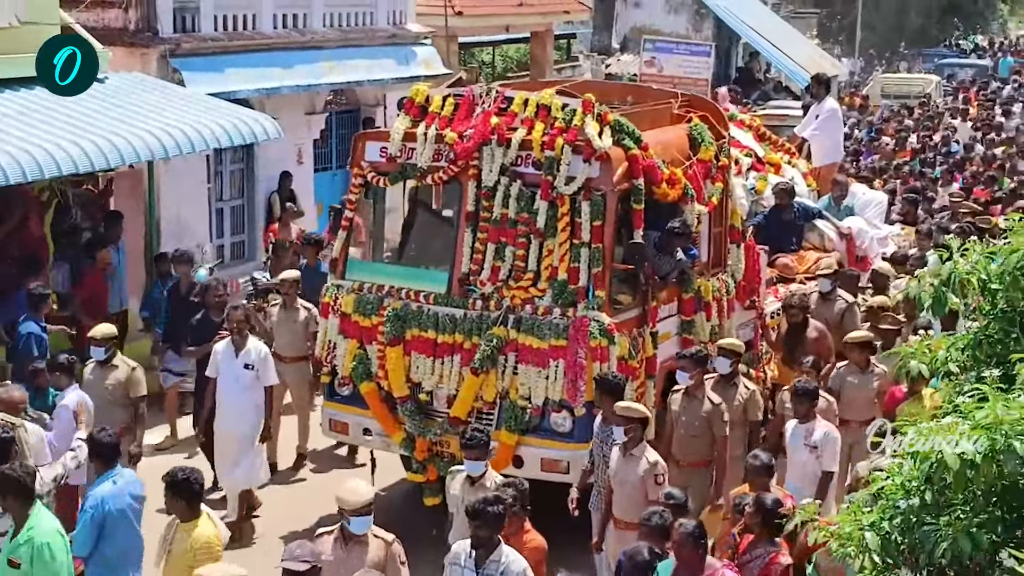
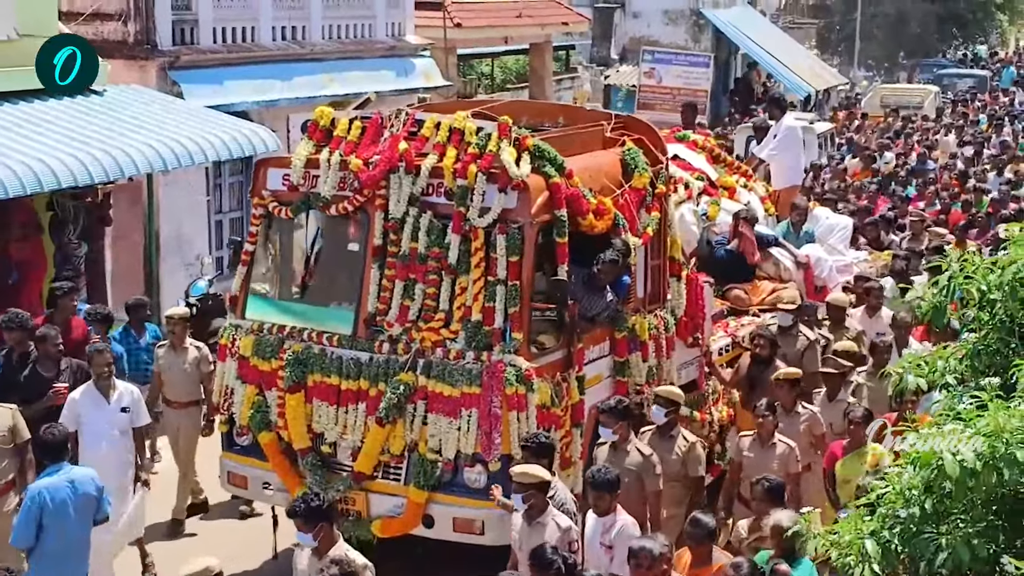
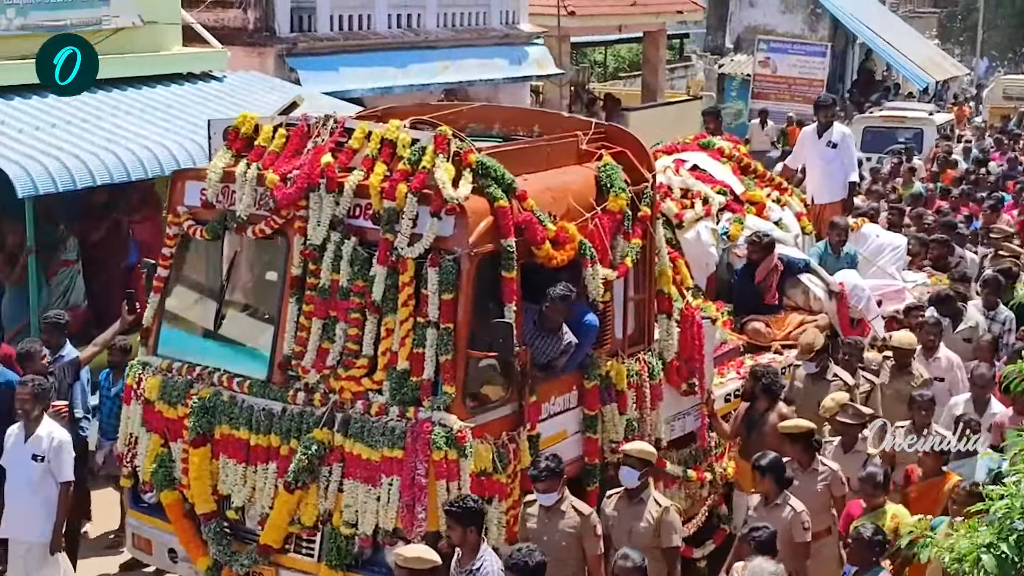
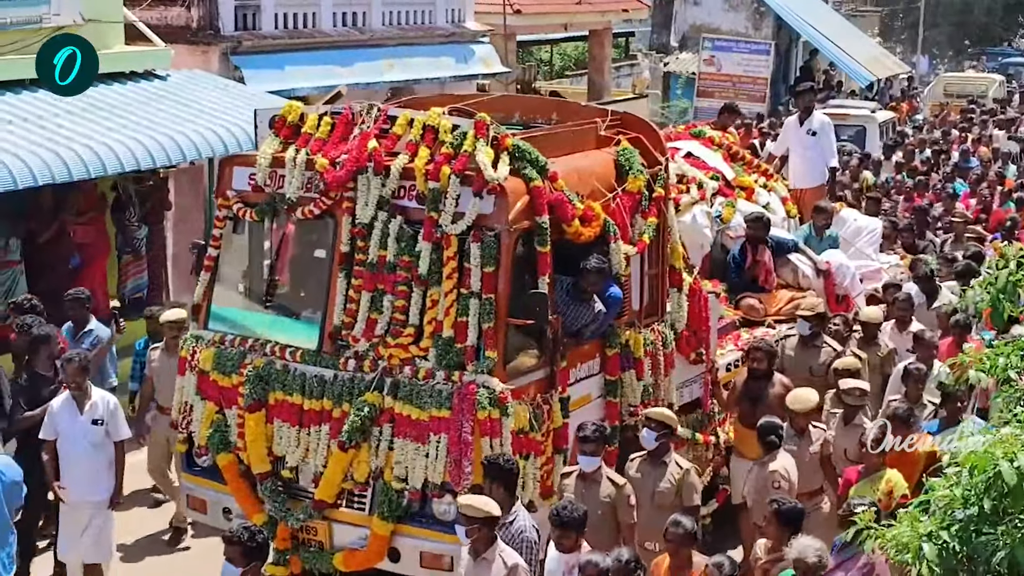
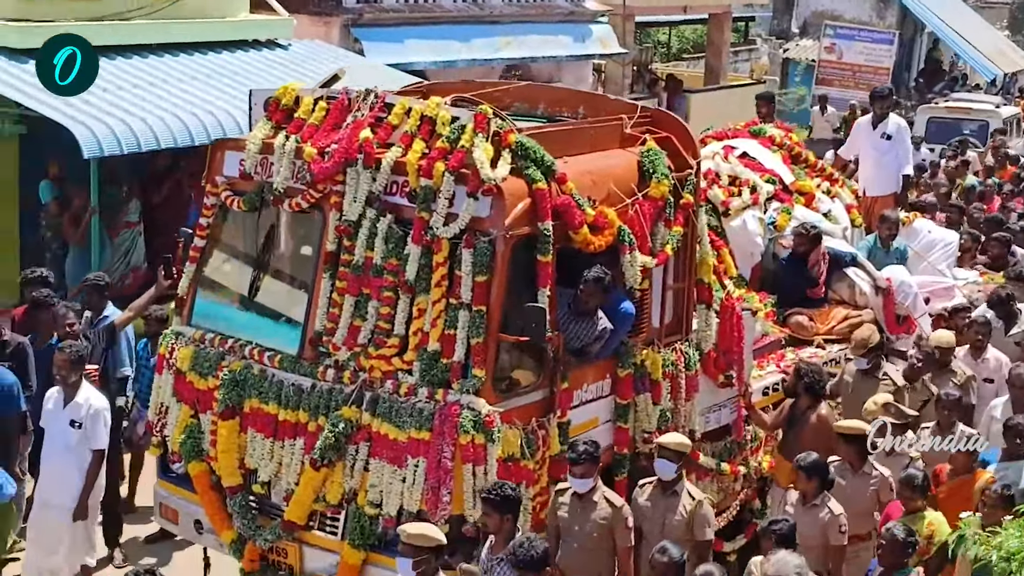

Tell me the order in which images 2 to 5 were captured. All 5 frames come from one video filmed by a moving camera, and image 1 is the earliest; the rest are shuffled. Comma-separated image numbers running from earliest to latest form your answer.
2, 4, 3, 5
